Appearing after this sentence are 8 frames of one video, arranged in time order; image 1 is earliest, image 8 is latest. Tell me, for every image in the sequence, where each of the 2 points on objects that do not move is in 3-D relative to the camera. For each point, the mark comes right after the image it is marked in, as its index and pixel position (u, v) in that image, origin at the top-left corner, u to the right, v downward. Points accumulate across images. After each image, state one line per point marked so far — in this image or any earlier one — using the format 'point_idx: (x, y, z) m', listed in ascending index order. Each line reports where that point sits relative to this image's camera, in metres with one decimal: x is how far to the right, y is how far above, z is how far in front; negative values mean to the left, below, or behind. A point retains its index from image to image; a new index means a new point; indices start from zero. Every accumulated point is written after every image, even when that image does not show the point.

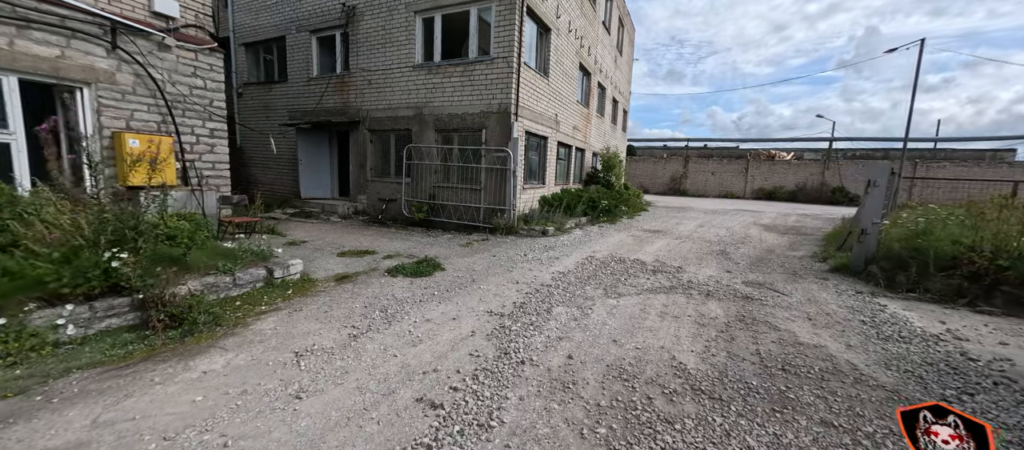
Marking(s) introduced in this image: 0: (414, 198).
0: (-2.2, +0.6, +8.6) m
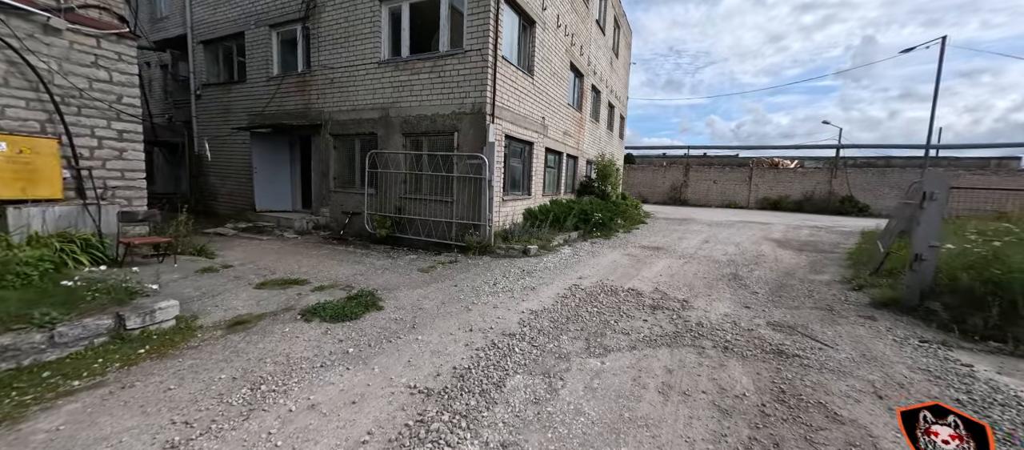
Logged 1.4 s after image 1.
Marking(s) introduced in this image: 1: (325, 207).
0: (-2.7, +0.3, +7.5) m
1: (-4.2, +0.4, +8.4) m
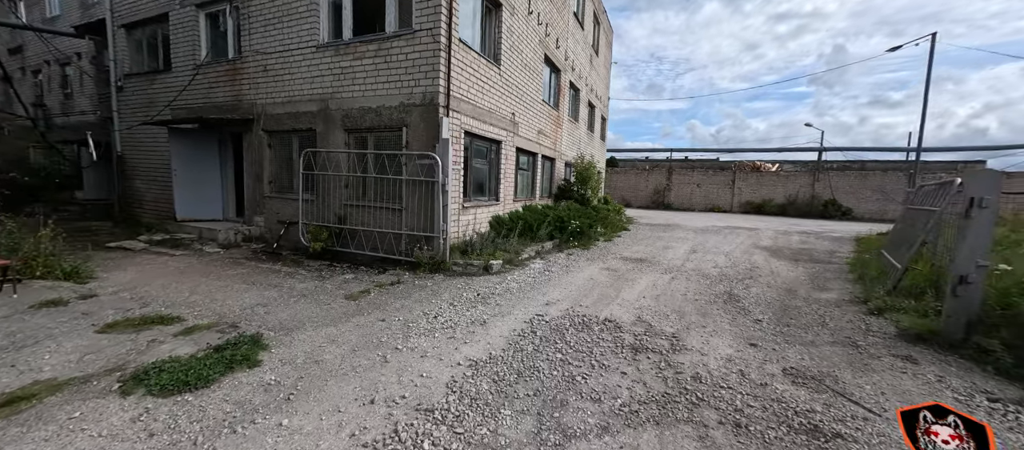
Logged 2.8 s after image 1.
0: (-3.3, +0.1, +6.4) m
1: (-4.9, +0.2, +7.2) m
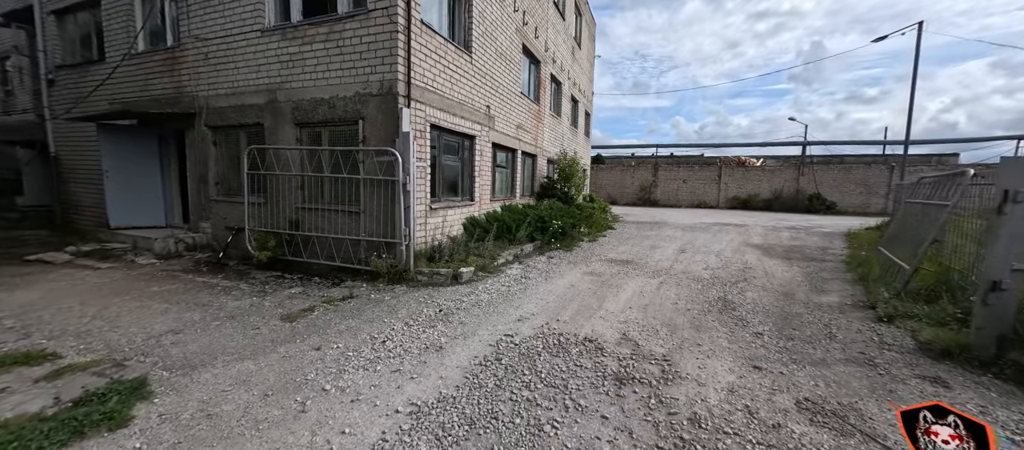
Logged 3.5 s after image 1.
0: (-3.7, 0.0, +5.7) m
1: (-5.3, +0.1, +6.5) m
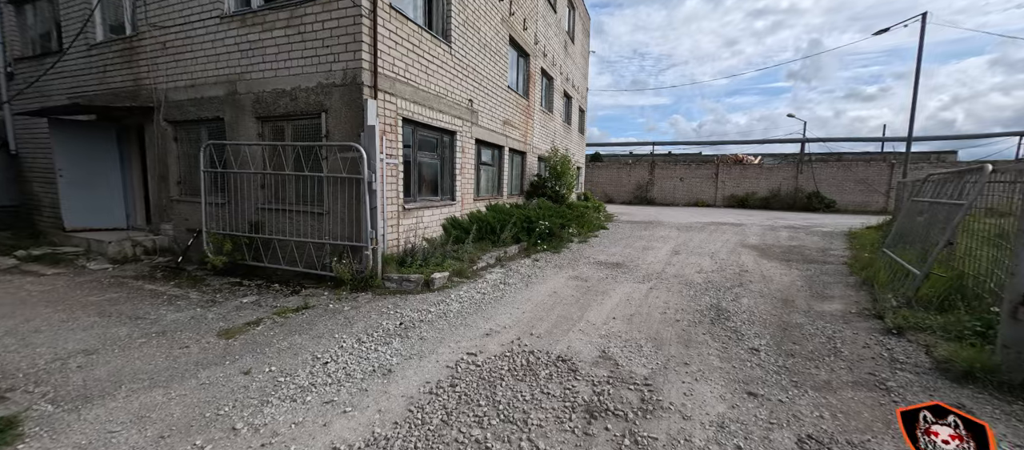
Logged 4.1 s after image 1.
0: (-4.0, 0.0, +5.3) m
1: (-5.6, 0.0, +6.1) m
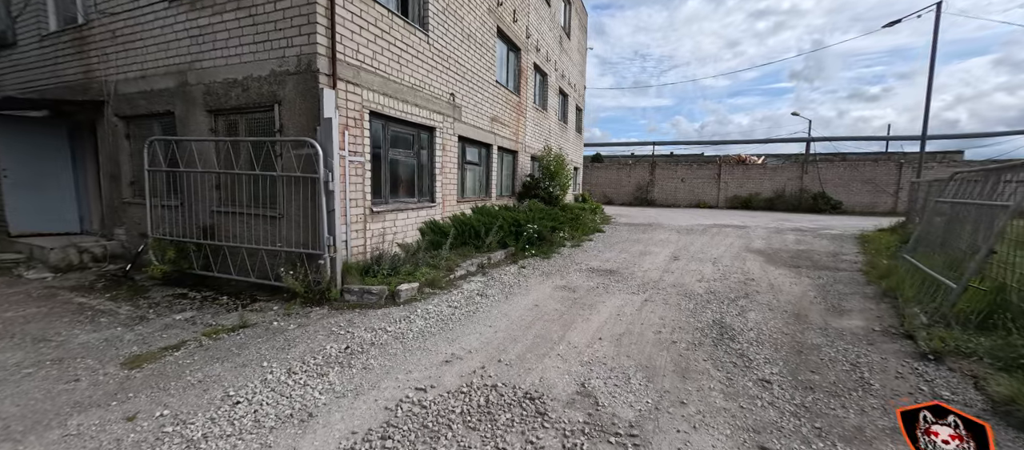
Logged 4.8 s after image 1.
0: (-4.3, -0.1, +4.8) m
1: (-5.9, 0.0, +5.6) m
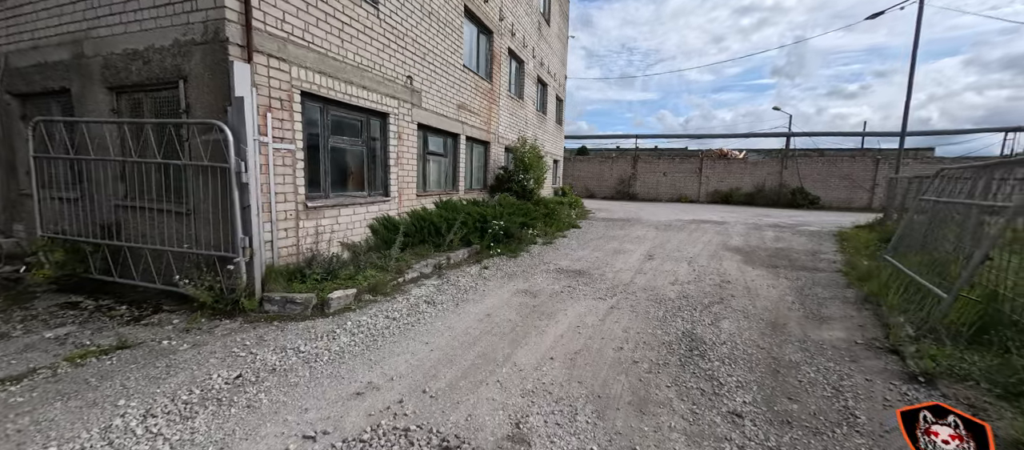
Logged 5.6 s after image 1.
0: (-4.8, -0.1, +4.2) m
1: (-6.4, 0.0, +4.8) m
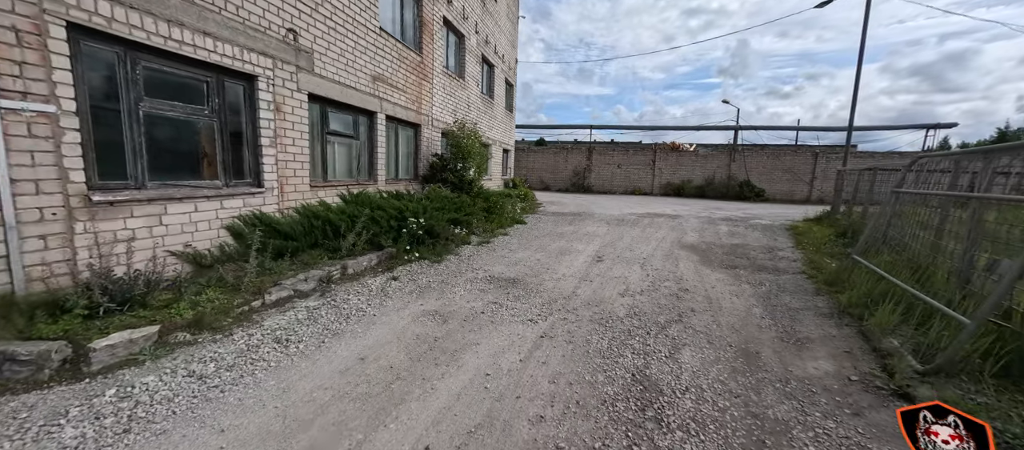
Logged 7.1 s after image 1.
0: (-5.7, -0.1, +2.5) m
1: (-7.3, 0.0, +3.0) m
